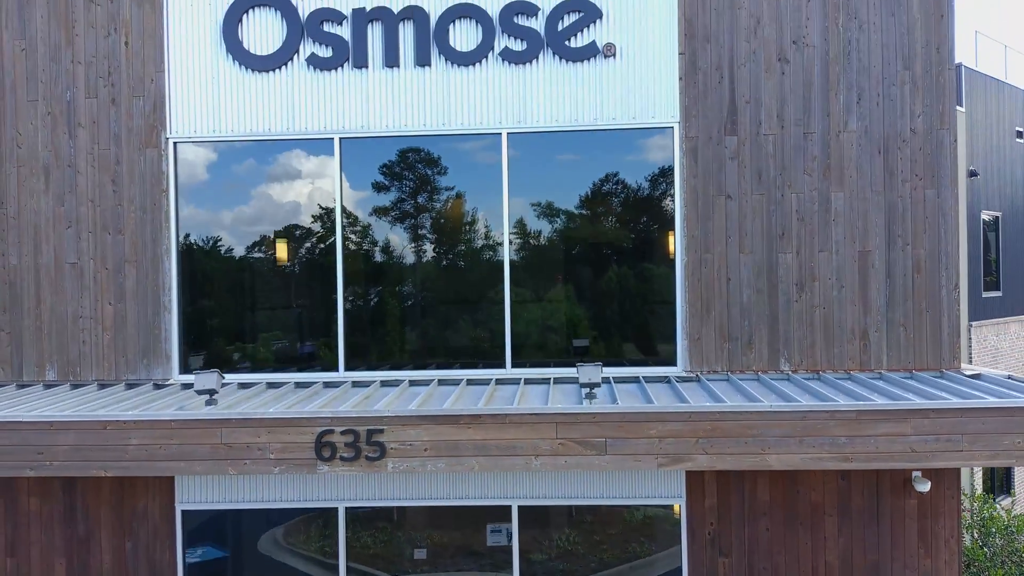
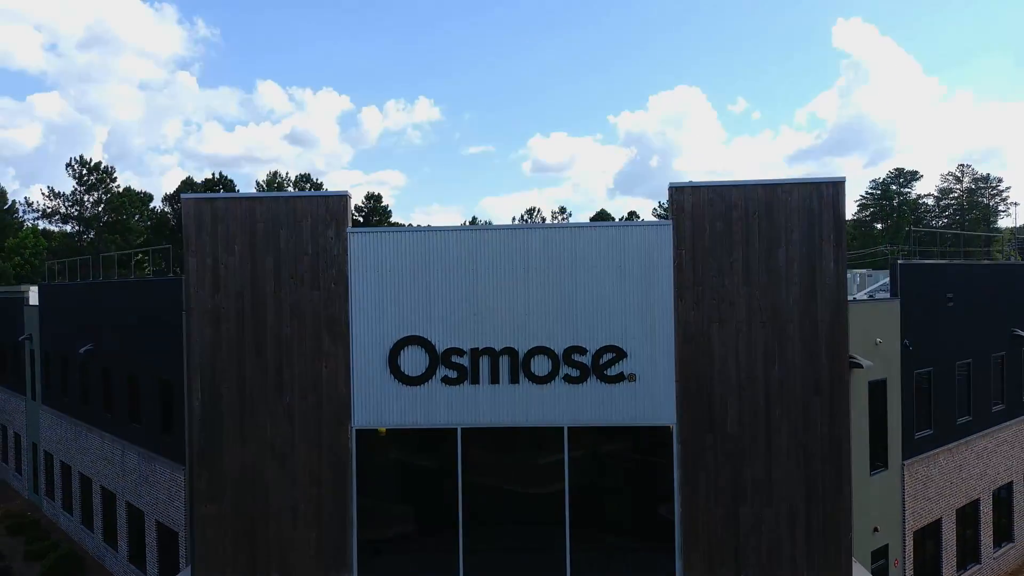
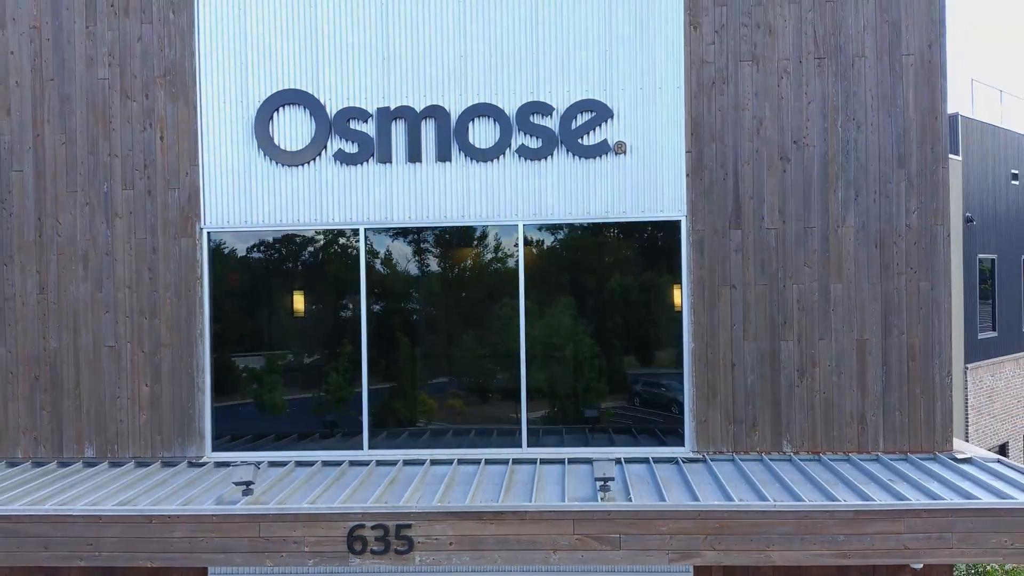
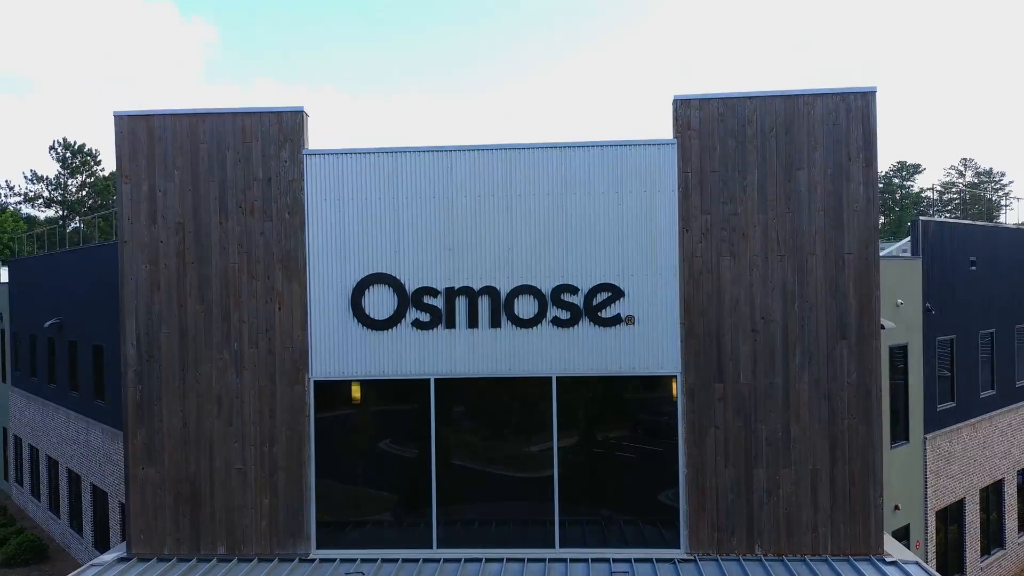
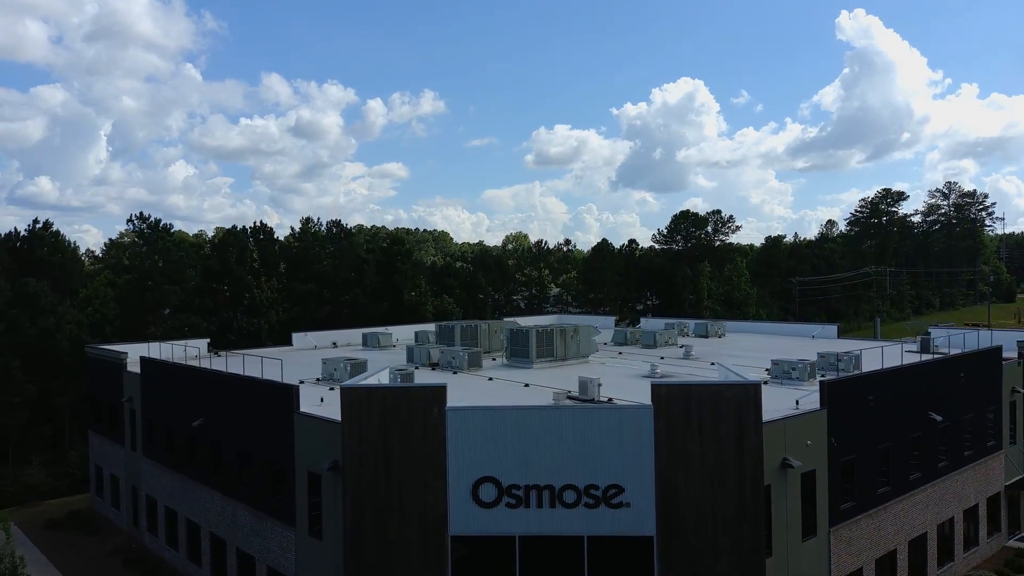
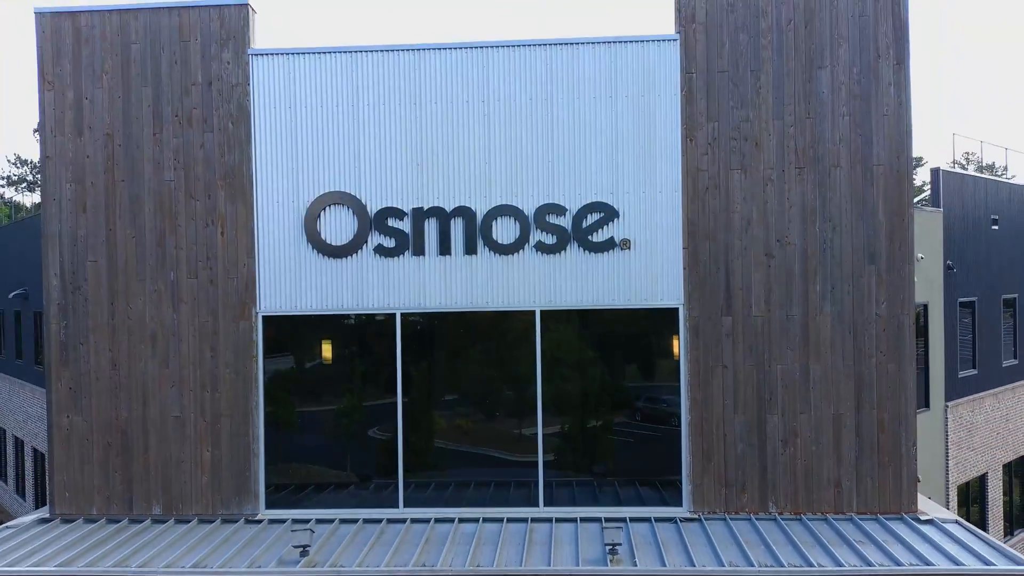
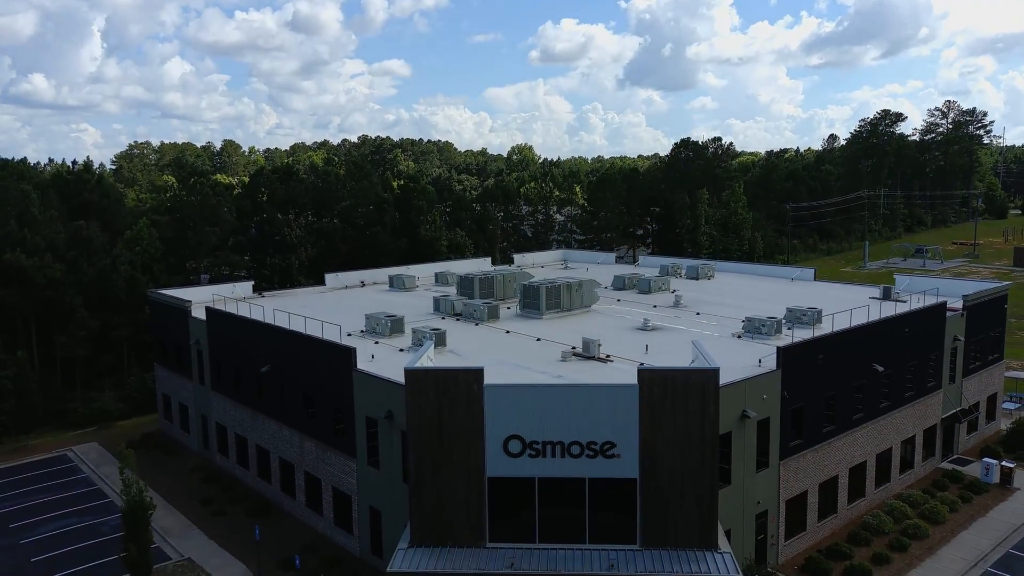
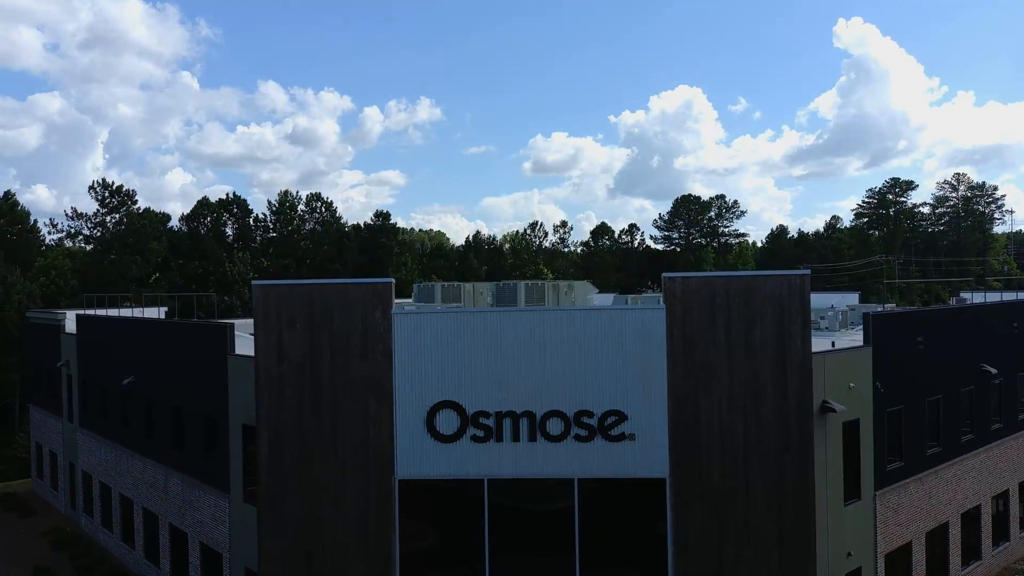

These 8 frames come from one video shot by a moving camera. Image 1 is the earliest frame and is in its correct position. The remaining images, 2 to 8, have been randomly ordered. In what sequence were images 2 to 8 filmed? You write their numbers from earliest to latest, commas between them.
3, 6, 4, 2, 8, 5, 7
